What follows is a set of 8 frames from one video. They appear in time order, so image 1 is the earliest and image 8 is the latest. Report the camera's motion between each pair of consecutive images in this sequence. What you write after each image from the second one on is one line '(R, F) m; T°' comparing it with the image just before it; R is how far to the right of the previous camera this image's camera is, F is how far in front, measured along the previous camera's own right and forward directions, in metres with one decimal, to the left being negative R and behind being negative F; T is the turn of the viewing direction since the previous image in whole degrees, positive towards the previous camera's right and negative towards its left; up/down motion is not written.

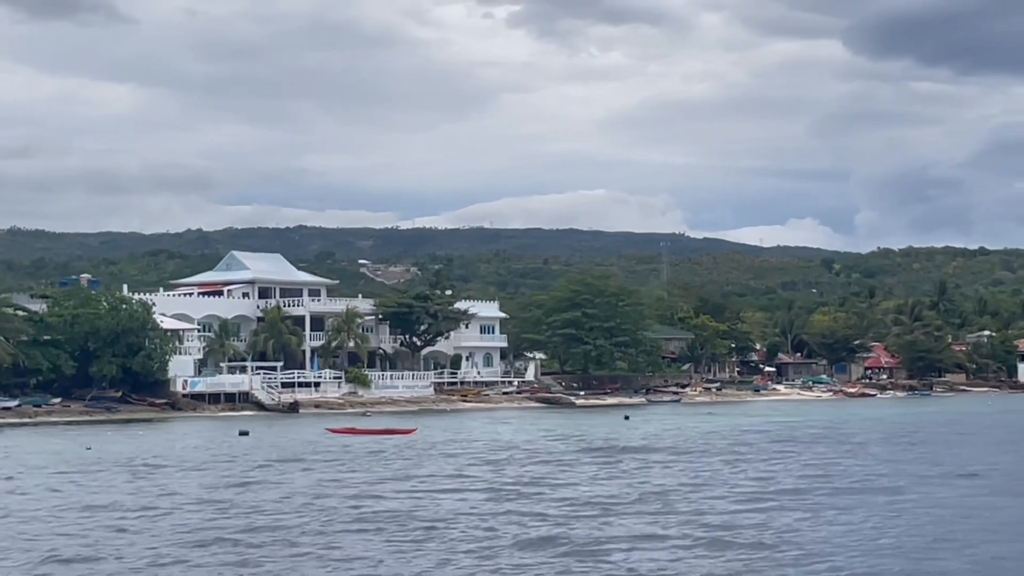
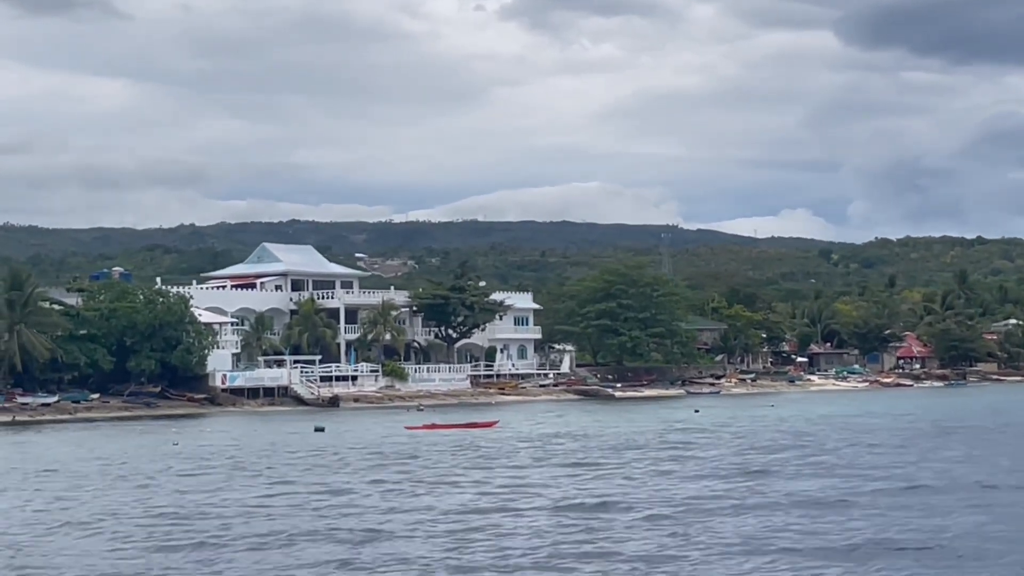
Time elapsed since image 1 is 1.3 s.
(-1.7, +1.5) m; 0°
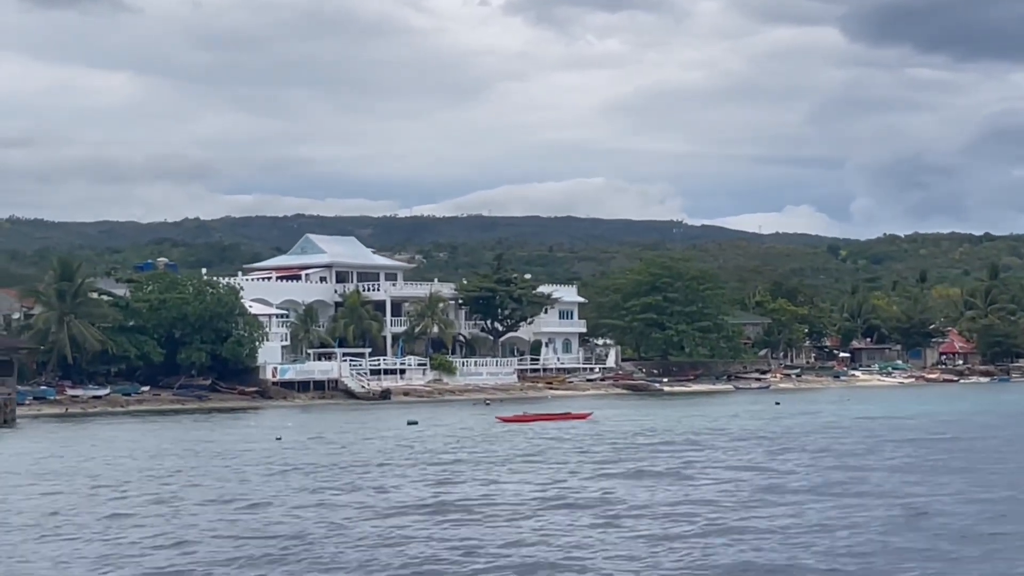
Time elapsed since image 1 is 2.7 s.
(-1.8, +1.4) m; 0°
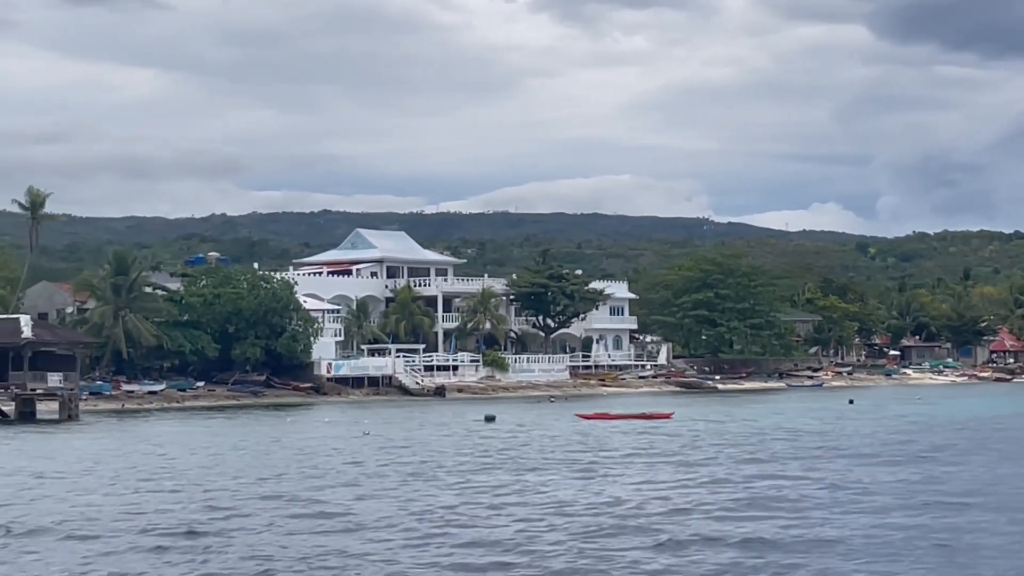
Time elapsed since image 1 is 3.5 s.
(-1.0, +0.8) m; -1°
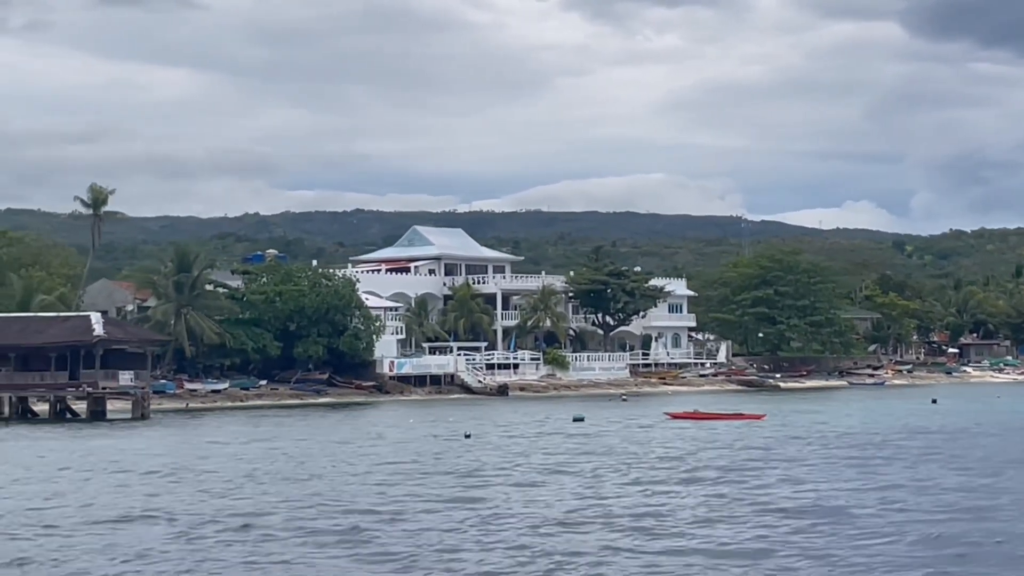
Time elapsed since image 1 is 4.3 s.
(-1.0, +0.9) m; -1°
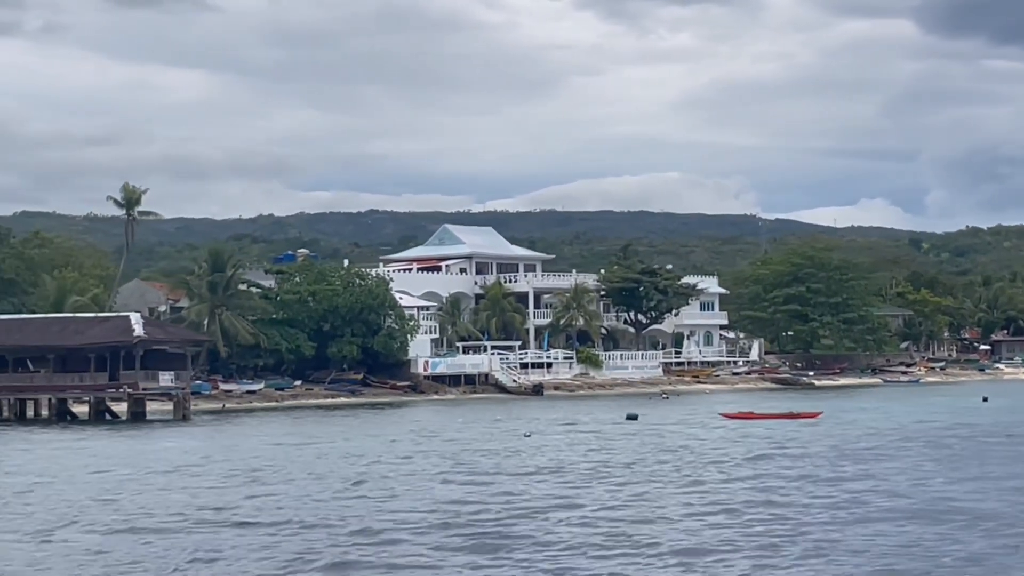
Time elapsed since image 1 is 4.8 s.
(-0.7, +0.6) m; 0°
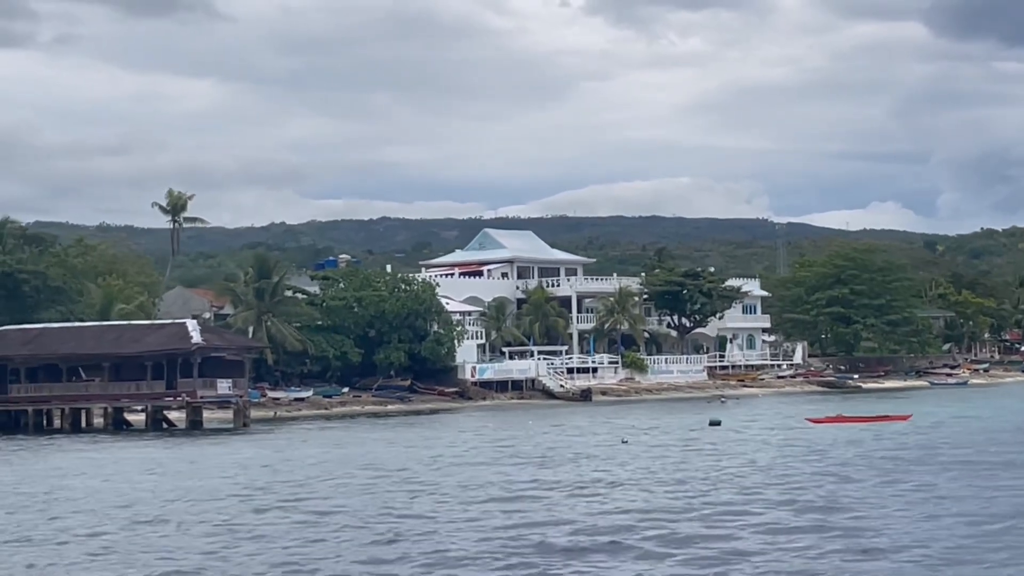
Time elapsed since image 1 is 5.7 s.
(-1.2, +0.9) m; 0°
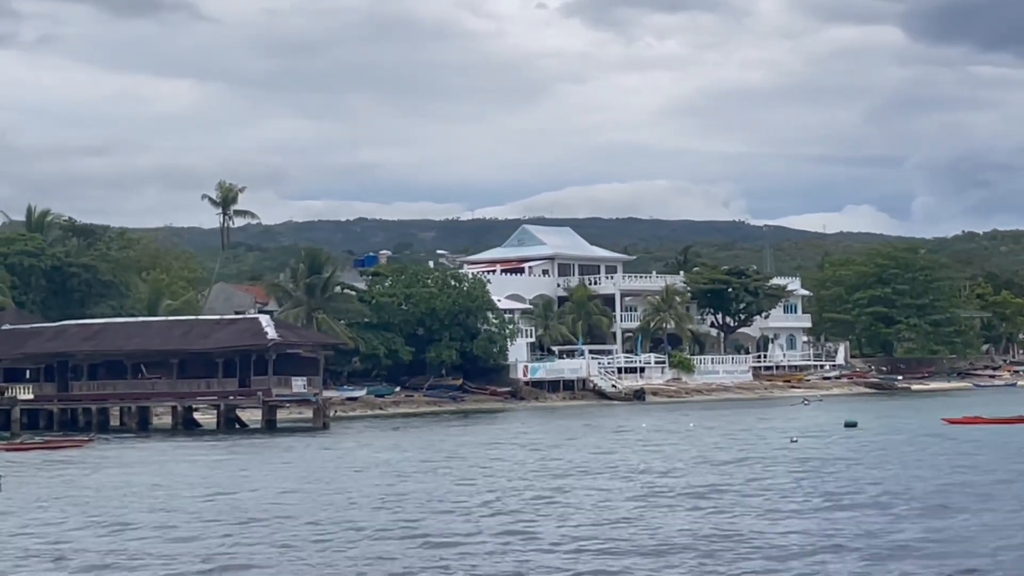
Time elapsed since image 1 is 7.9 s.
(-2.4, +2.0) m; +1°
